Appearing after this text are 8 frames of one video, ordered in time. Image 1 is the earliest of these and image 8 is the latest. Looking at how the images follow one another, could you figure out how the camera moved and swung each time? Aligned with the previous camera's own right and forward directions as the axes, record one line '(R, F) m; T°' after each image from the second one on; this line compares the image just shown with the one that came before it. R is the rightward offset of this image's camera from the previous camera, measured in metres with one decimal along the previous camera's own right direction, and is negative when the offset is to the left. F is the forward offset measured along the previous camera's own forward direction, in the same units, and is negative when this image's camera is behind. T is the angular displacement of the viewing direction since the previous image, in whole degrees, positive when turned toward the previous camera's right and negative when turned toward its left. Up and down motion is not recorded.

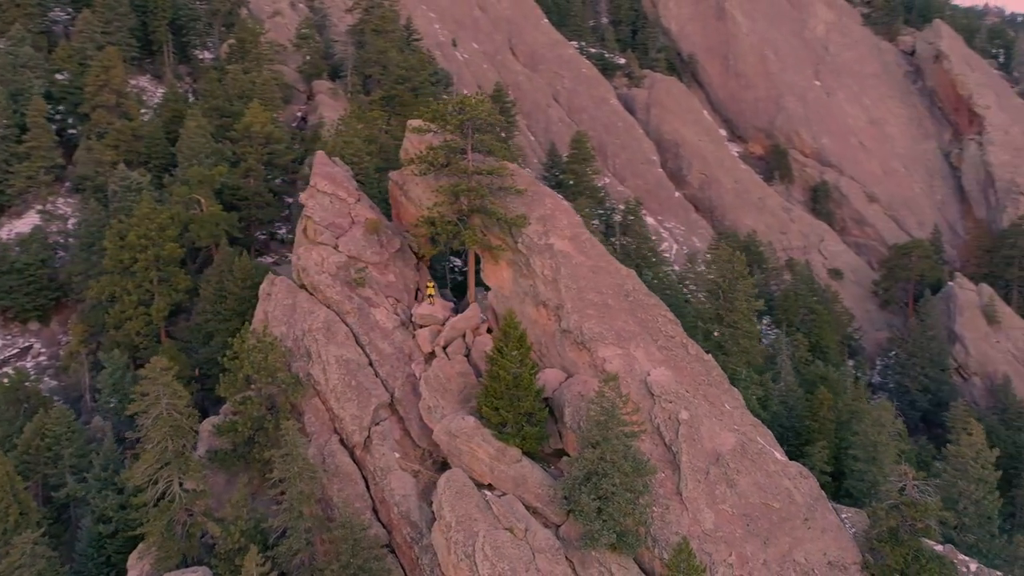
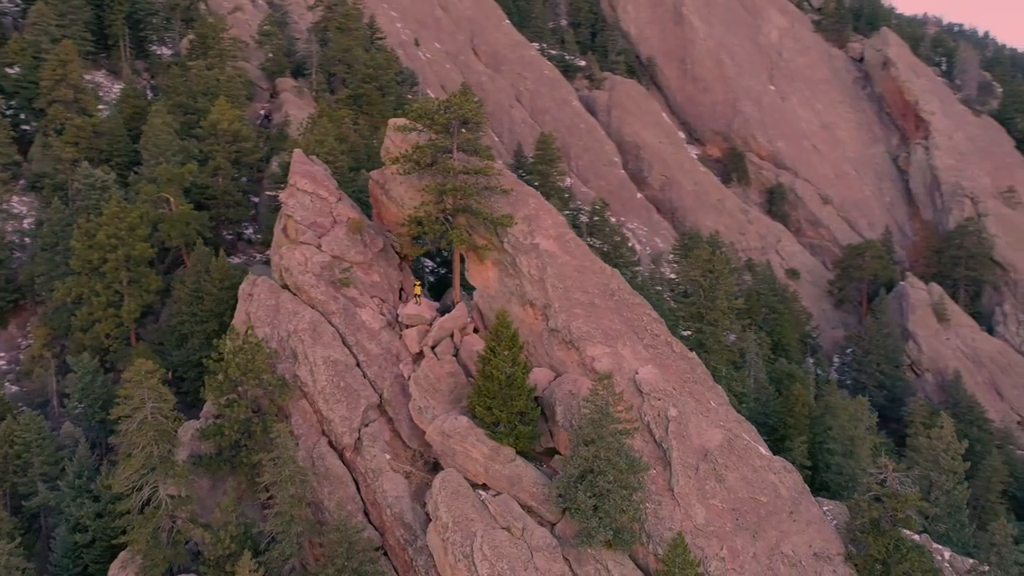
(-1.5, 0.0) m; +4°
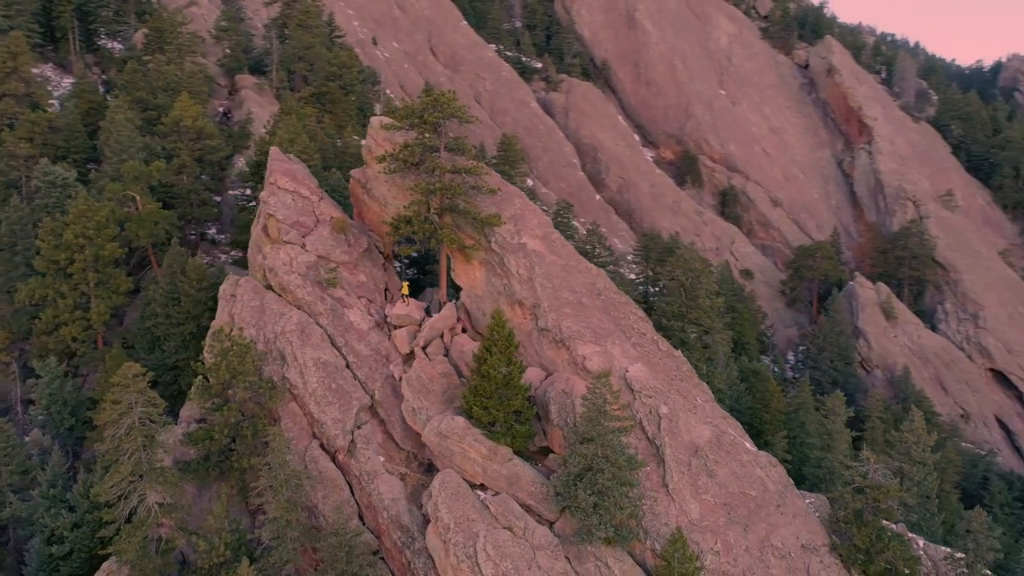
(-1.8, +0.1) m; +4°
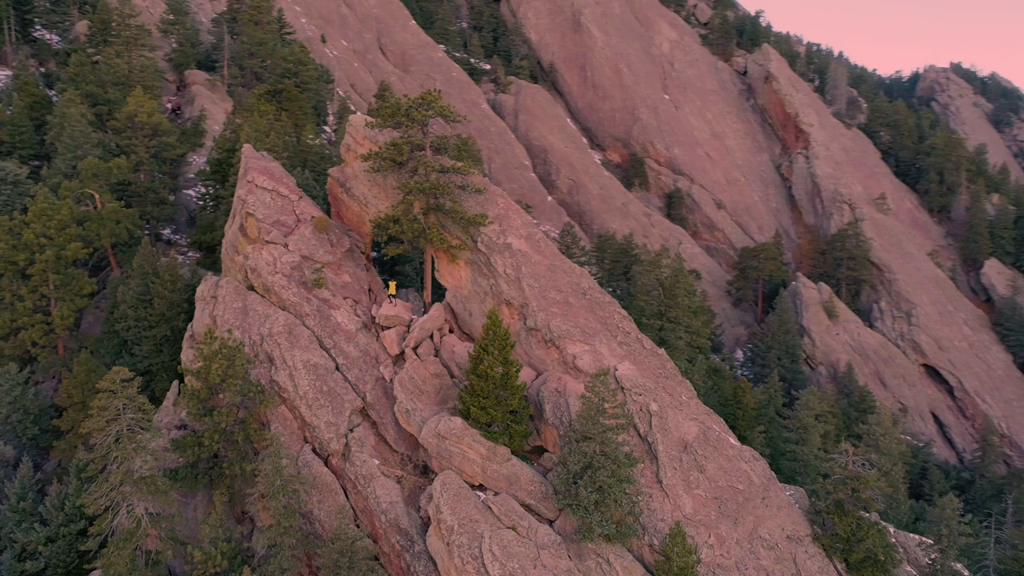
(-2.2, +0.1) m; +5°
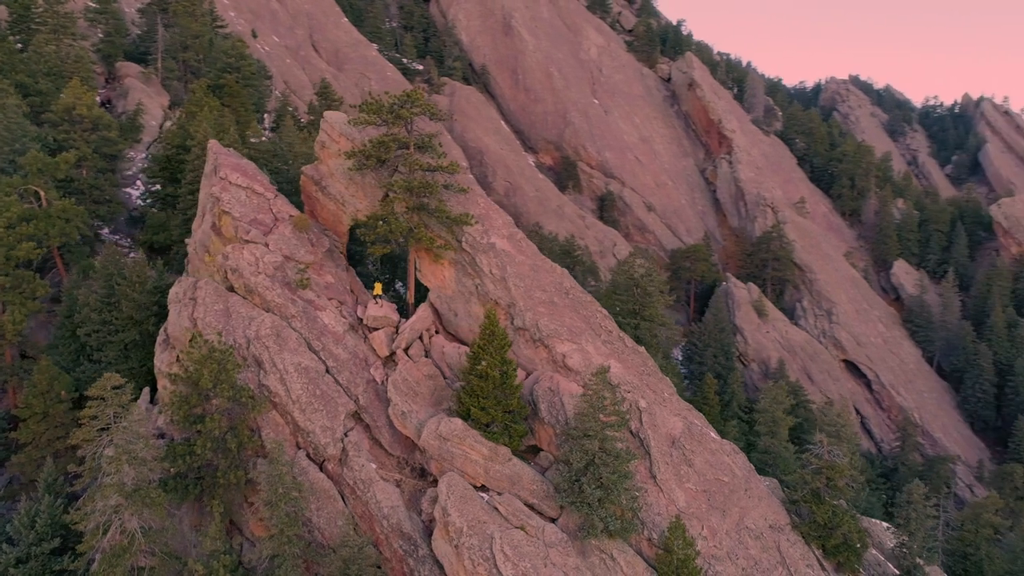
(-3.0, +0.2) m; +6°
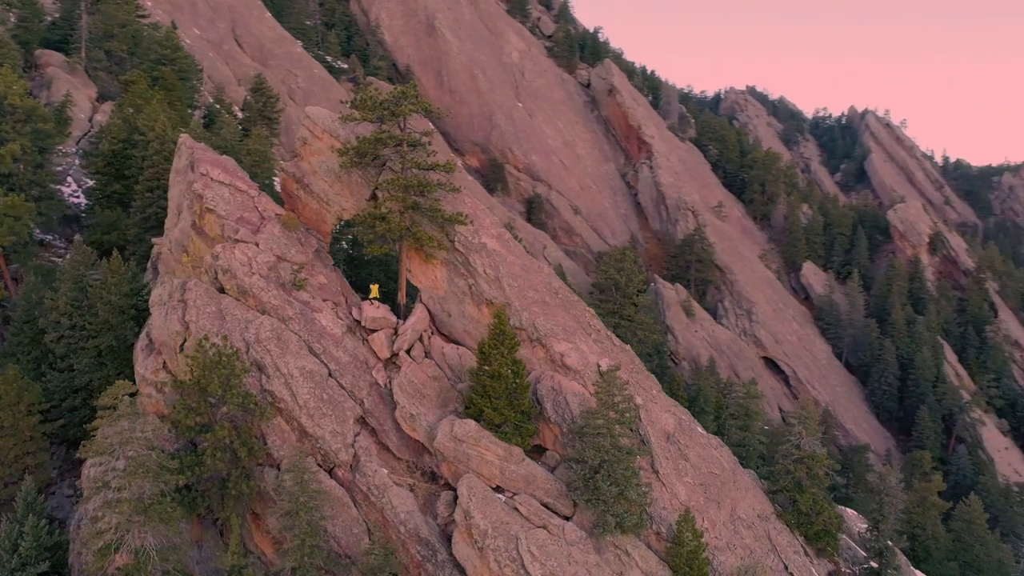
(-3.8, +0.3) m; +7°
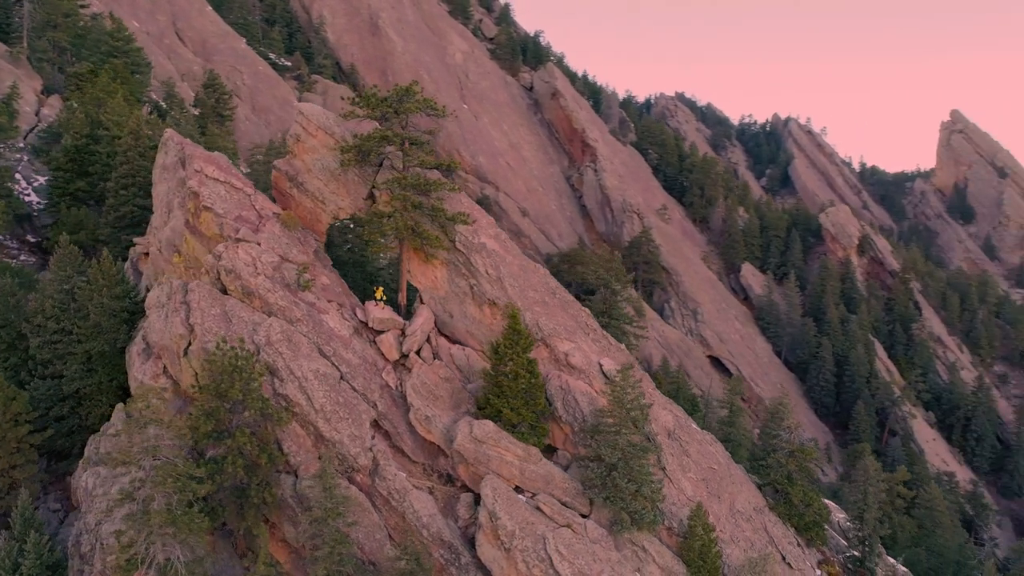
(-3.1, +0.2) m; +5°
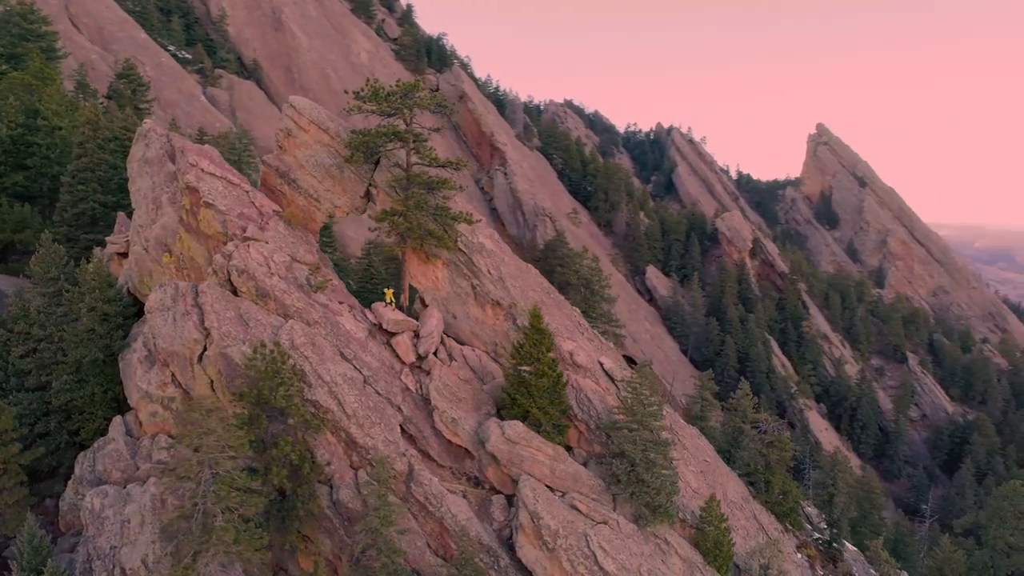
(-5.0, +0.5) m; +9°
